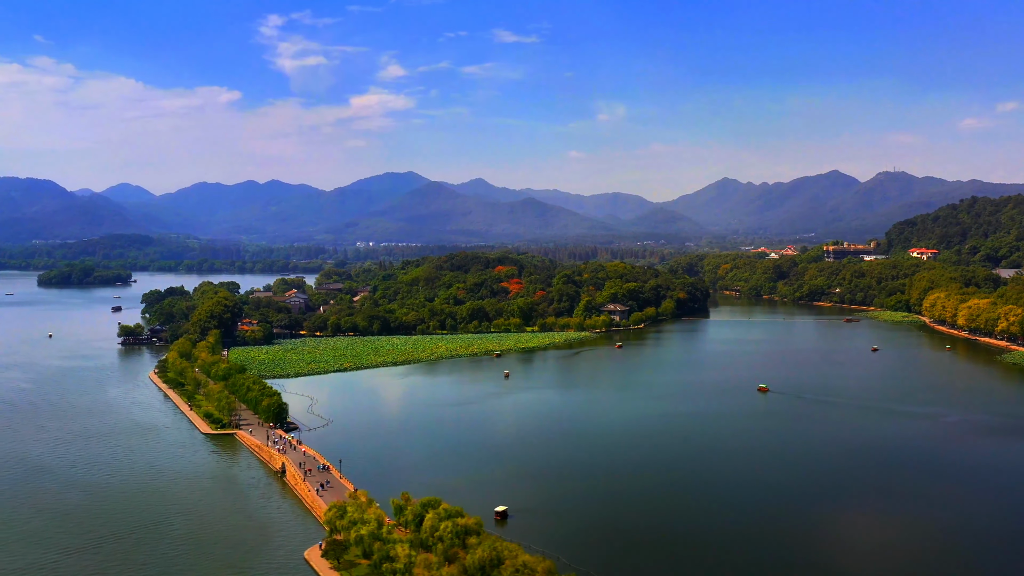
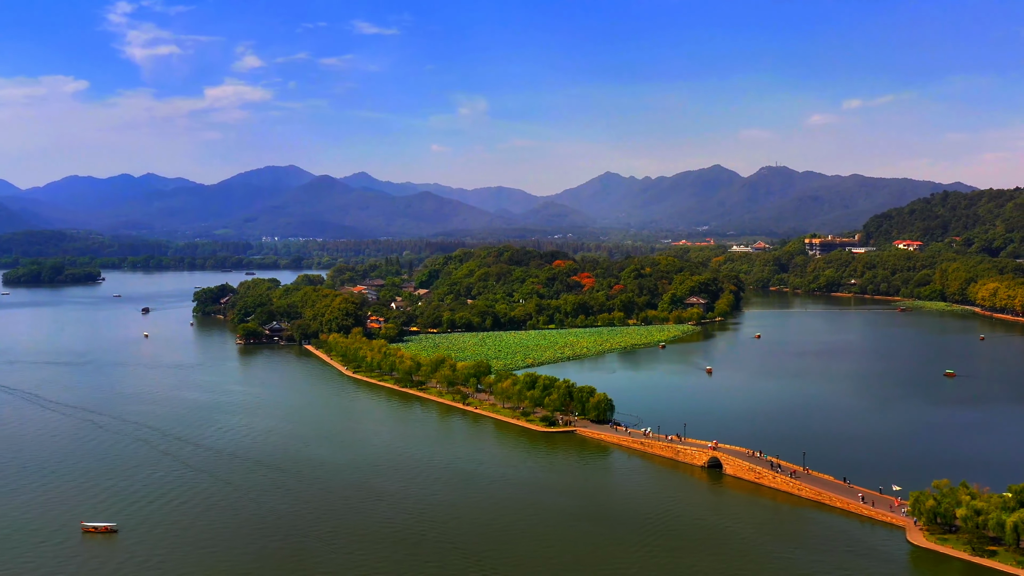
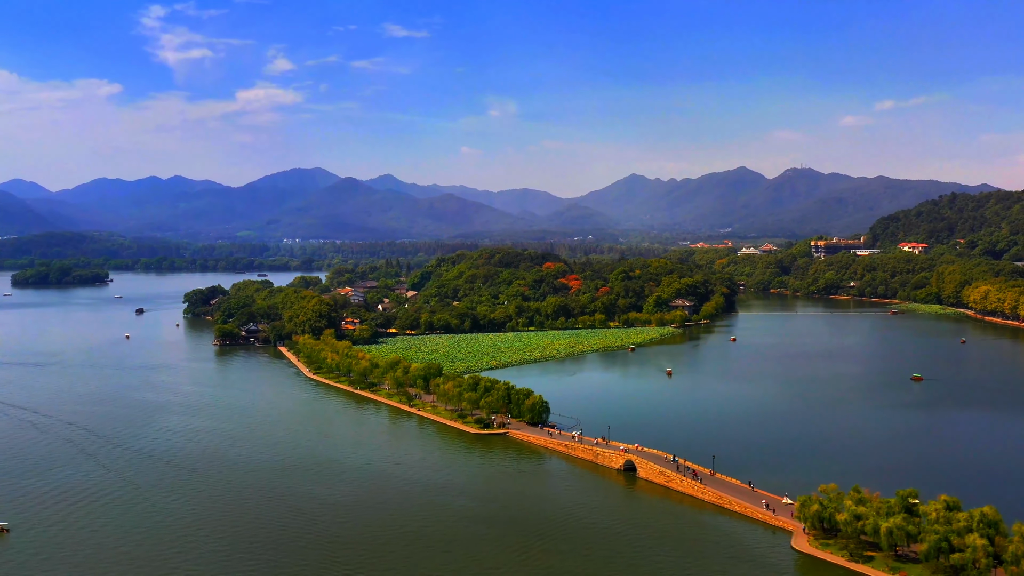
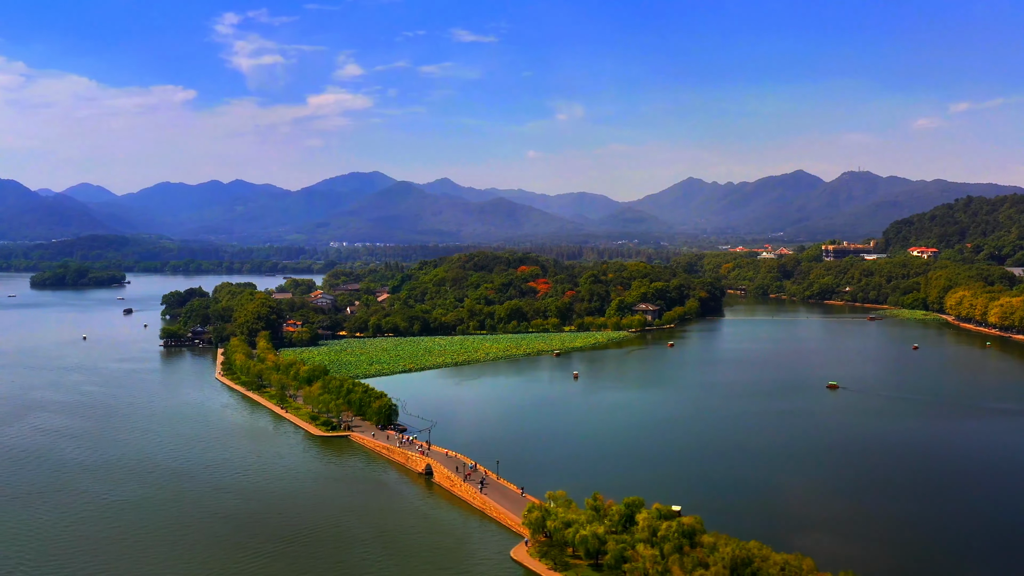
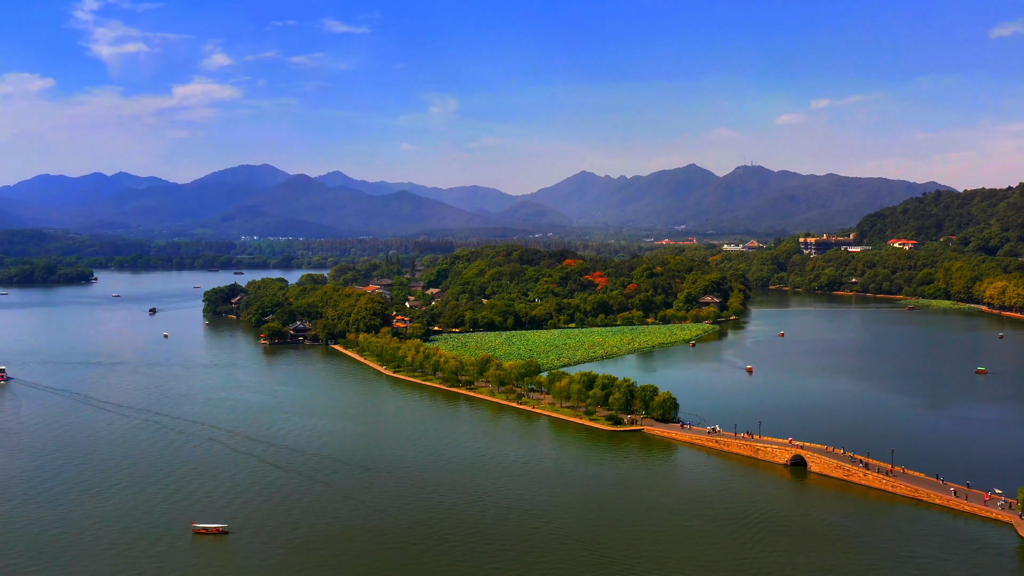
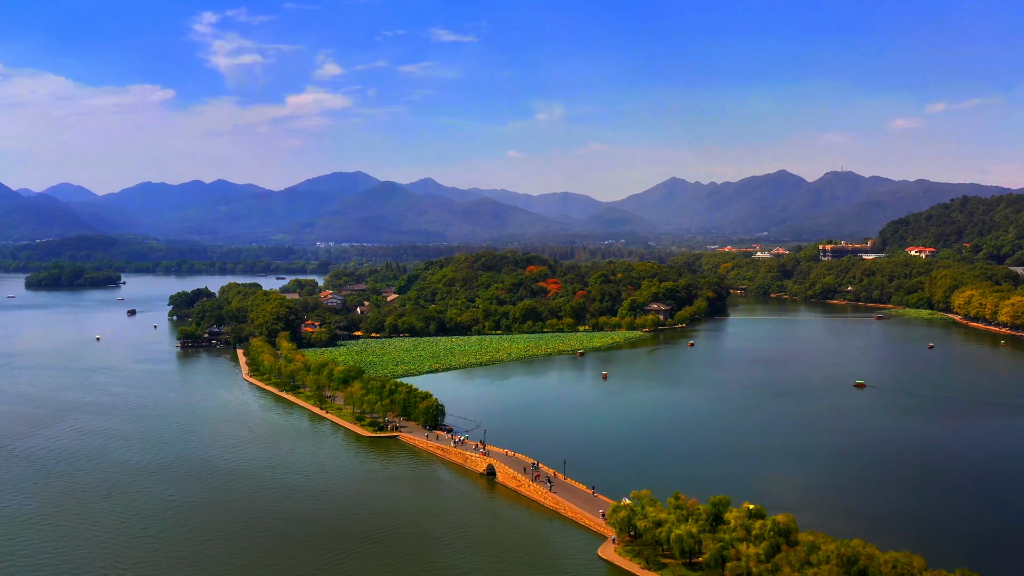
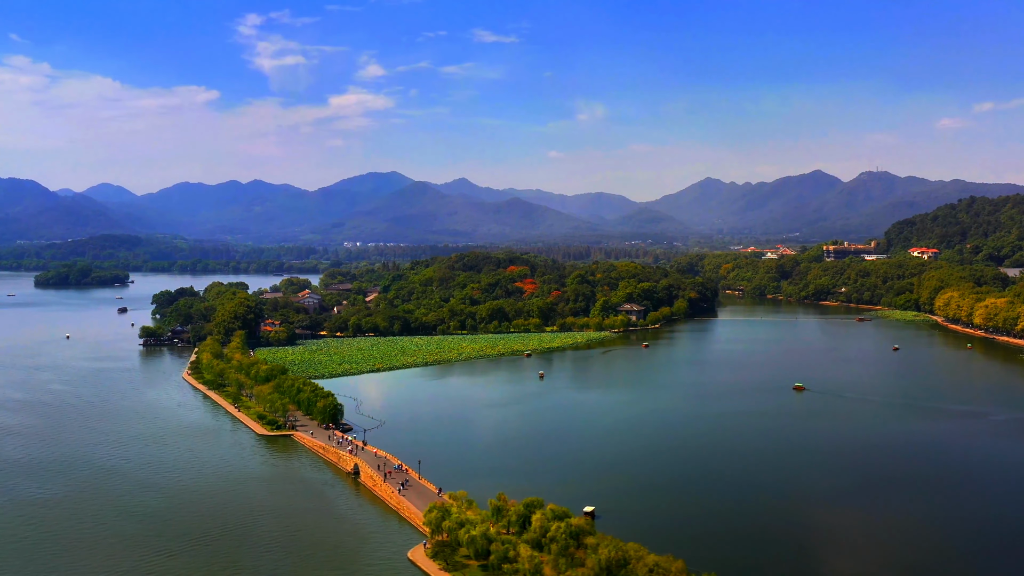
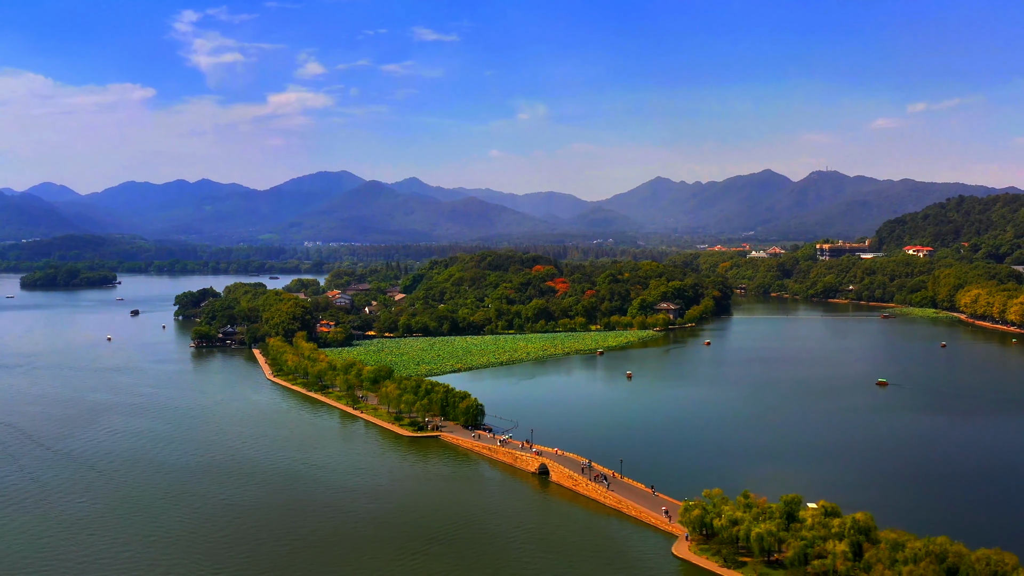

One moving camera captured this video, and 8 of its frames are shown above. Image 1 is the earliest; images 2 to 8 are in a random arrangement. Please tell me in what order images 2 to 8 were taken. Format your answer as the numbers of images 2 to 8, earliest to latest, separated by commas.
7, 4, 6, 8, 3, 2, 5
